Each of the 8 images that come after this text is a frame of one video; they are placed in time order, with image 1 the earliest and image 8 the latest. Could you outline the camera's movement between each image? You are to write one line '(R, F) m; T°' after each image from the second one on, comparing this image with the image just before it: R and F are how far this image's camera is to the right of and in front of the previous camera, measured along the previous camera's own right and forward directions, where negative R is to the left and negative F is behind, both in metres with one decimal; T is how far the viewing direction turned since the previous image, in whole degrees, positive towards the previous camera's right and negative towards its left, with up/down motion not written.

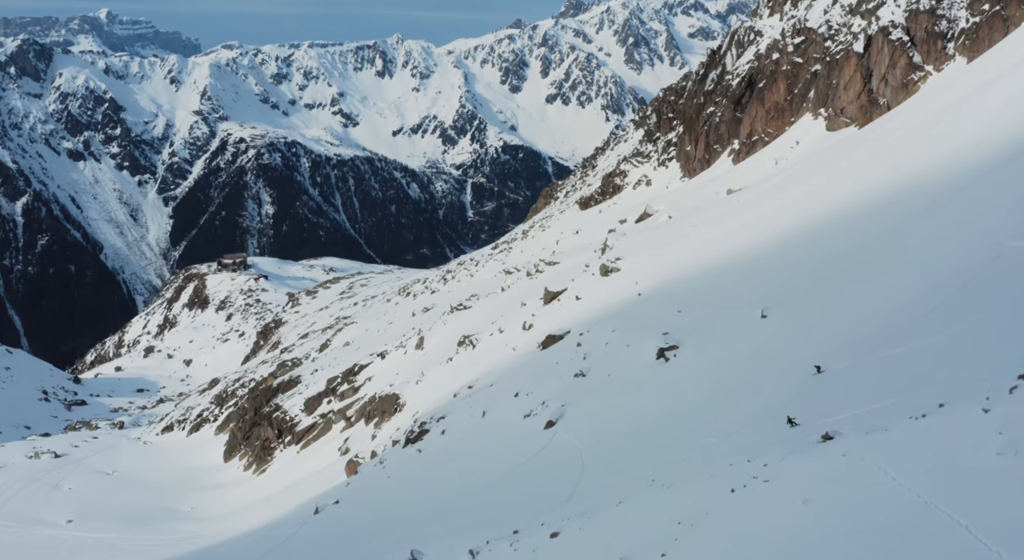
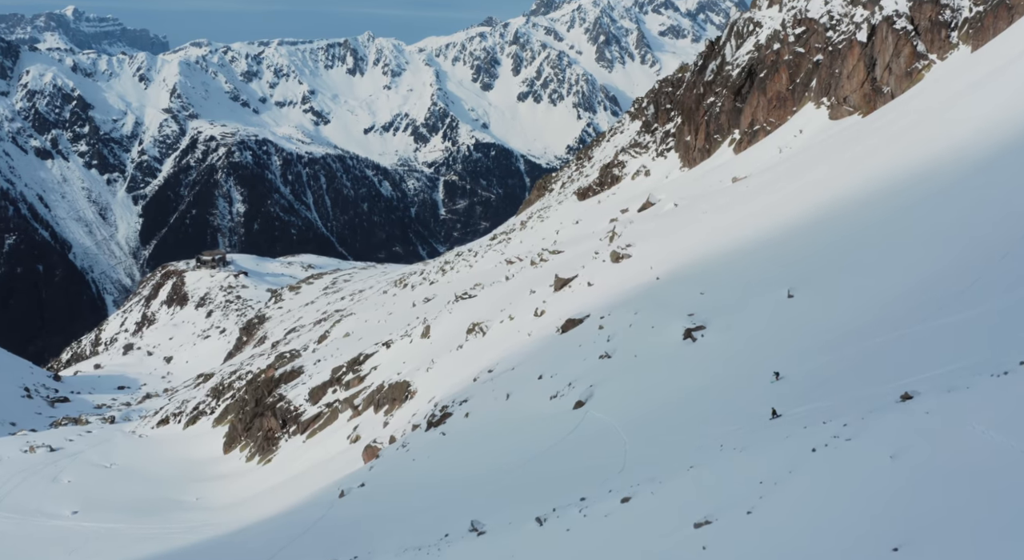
(-1.3, -0.2) m; +1°
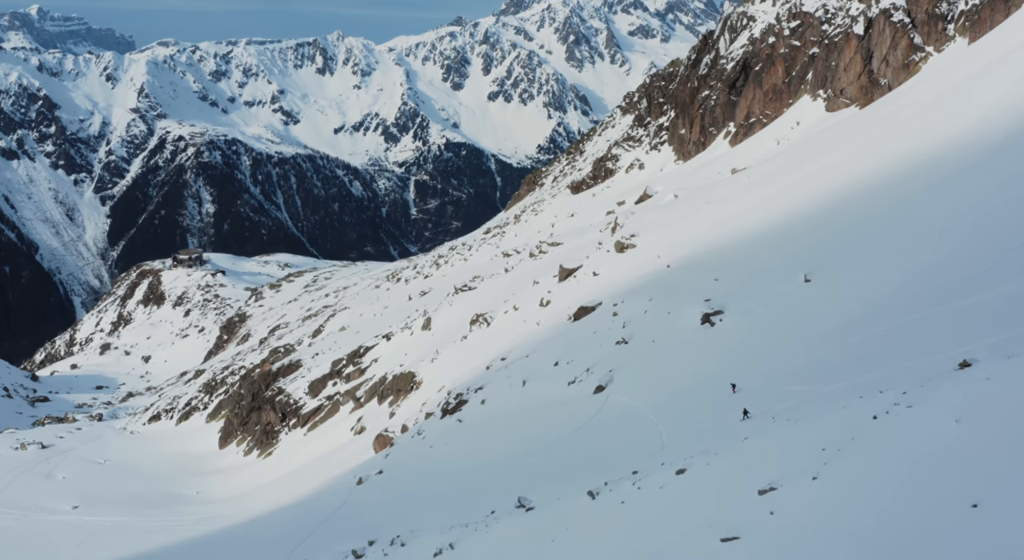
(-1.2, -0.2) m; +1°
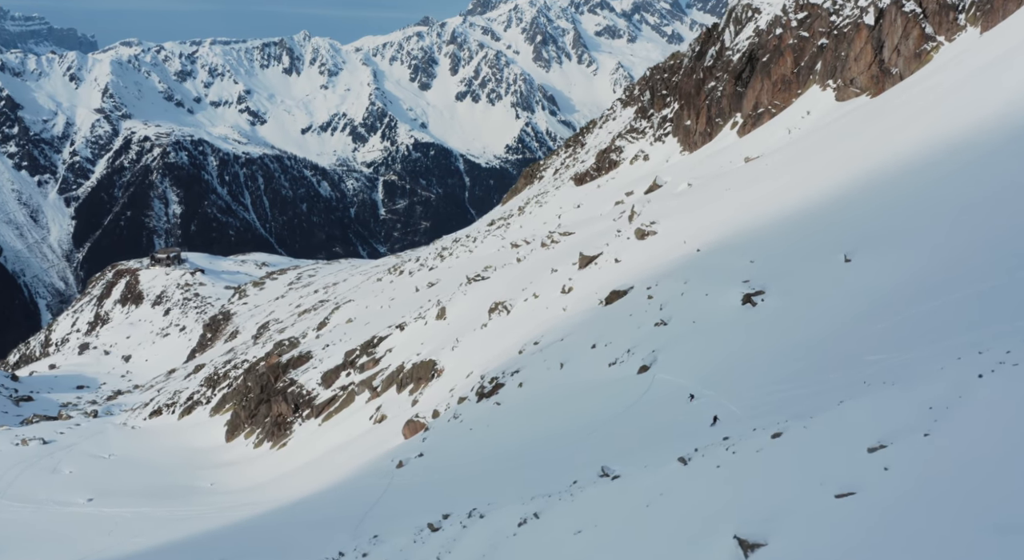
(-1.8, -0.2) m; +2°
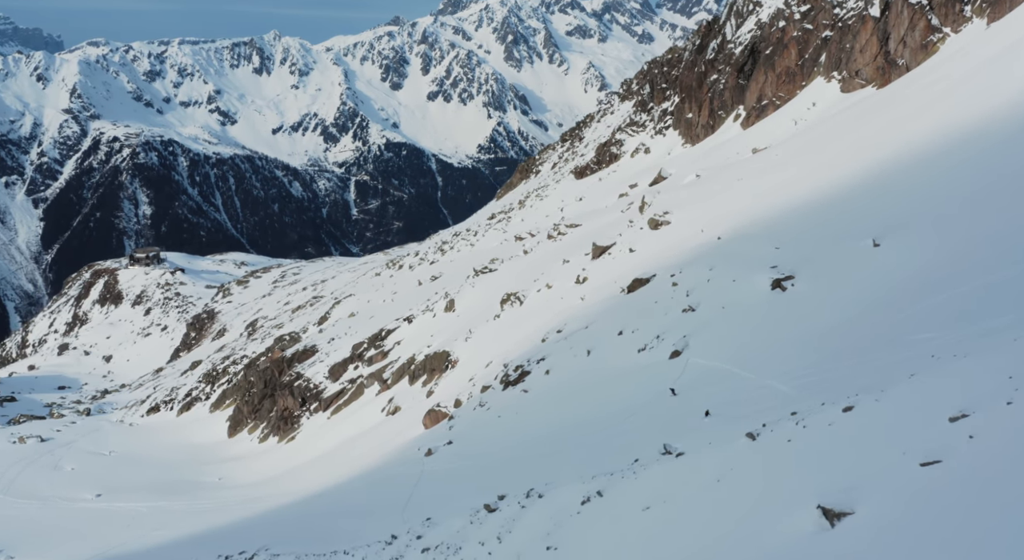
(-1.4, 0.0) m; +1°
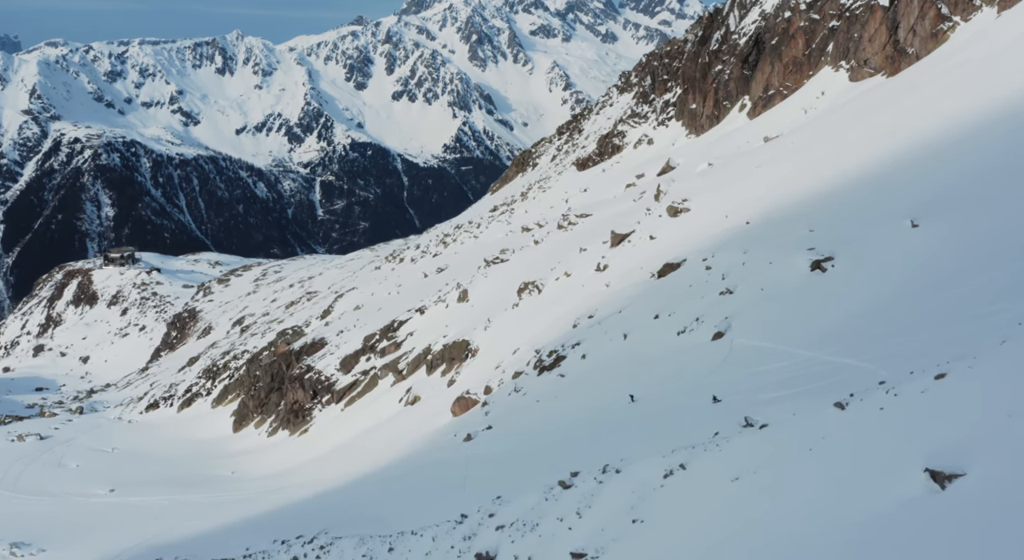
(-1.9, 0.0) m; +2°
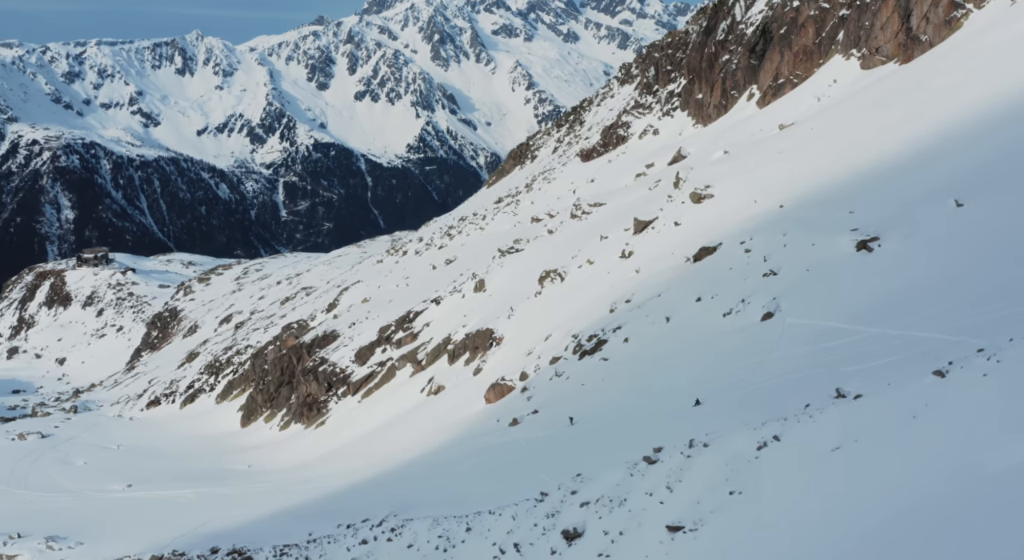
(-2.1, +0.1) m; +2°
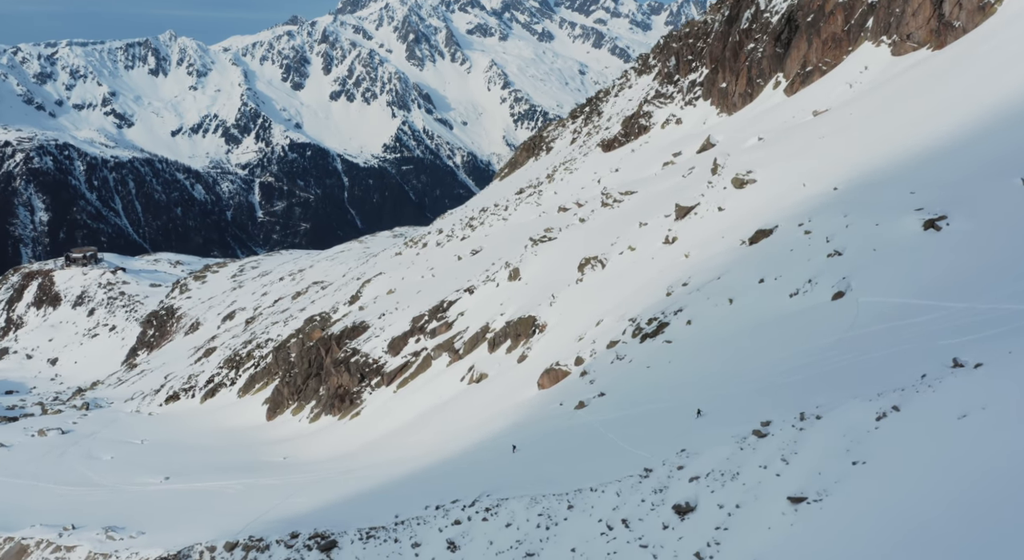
(-2.3, +0.1) m; +1°
